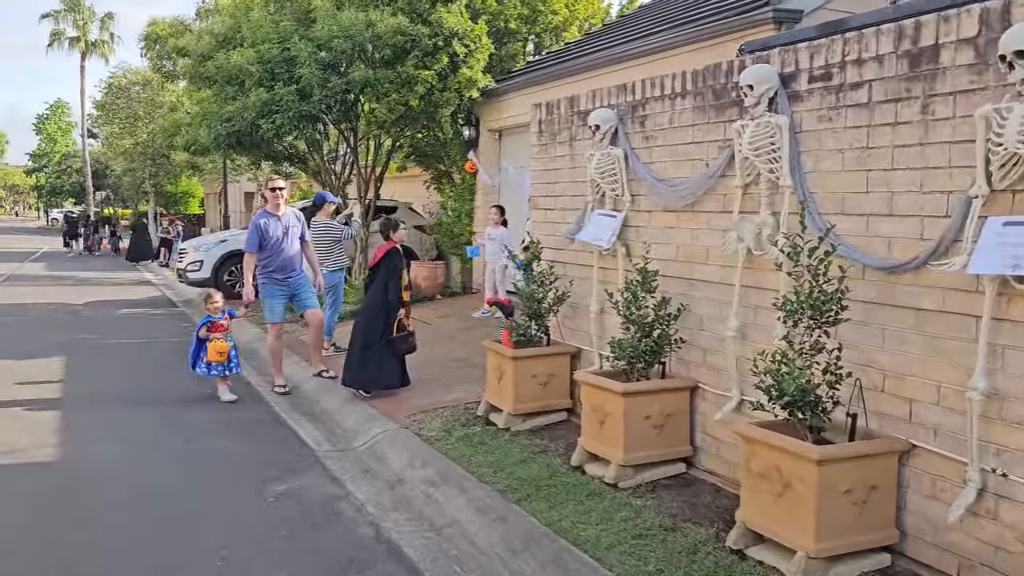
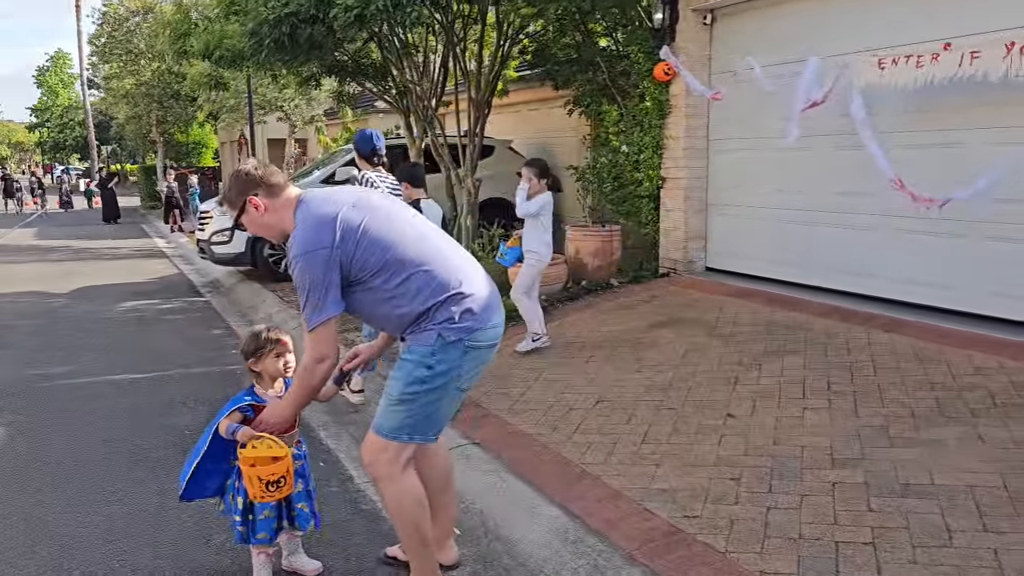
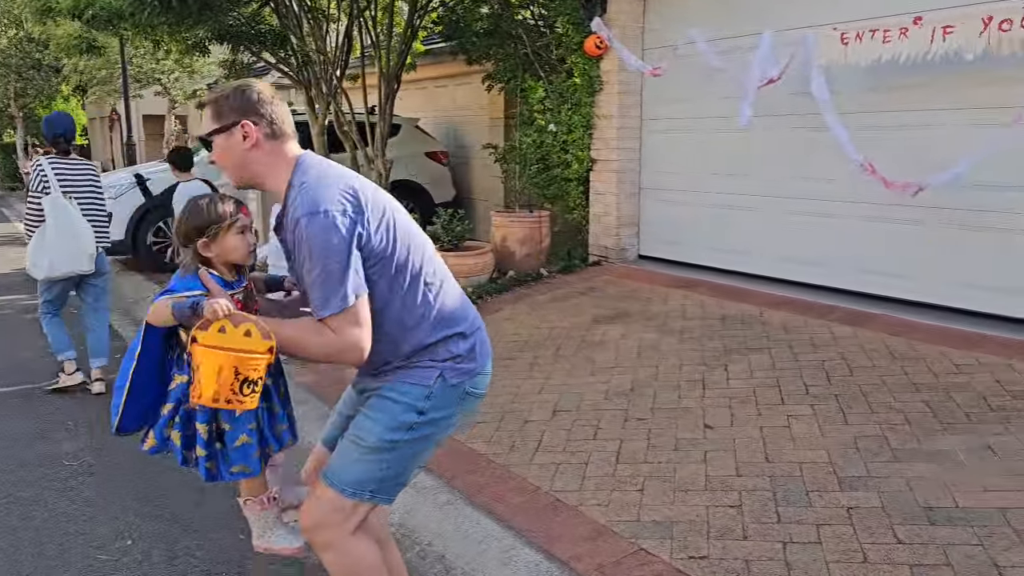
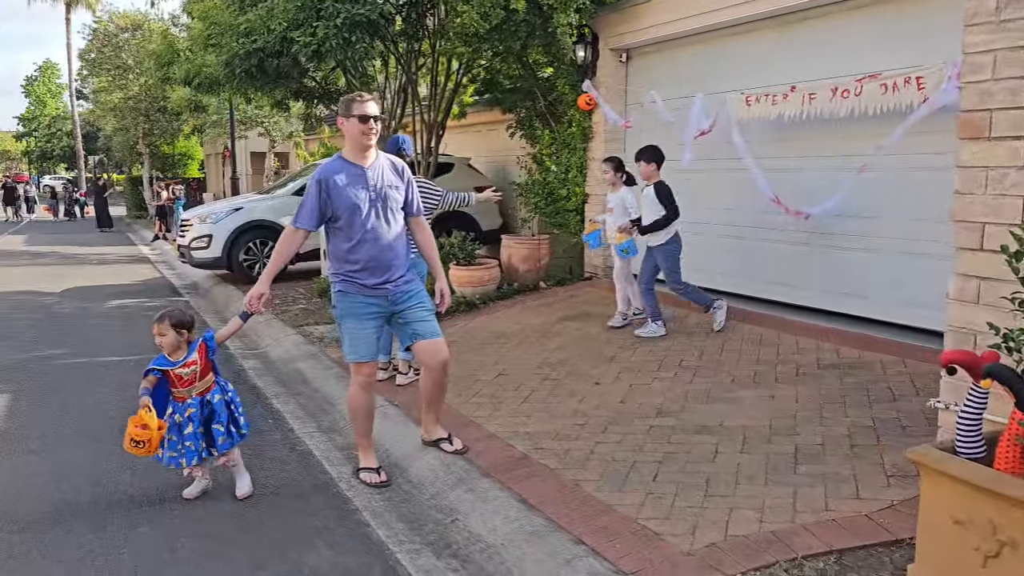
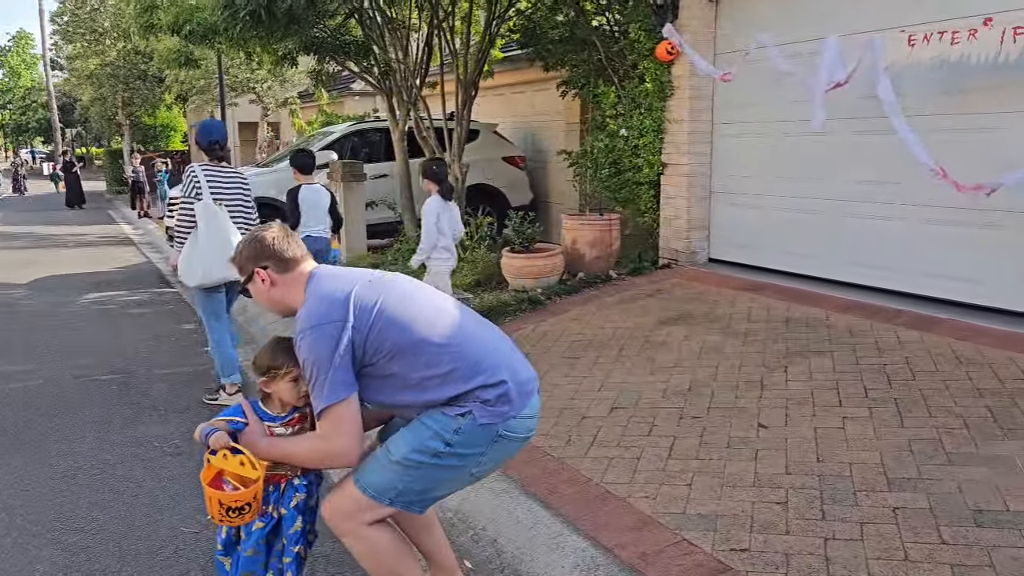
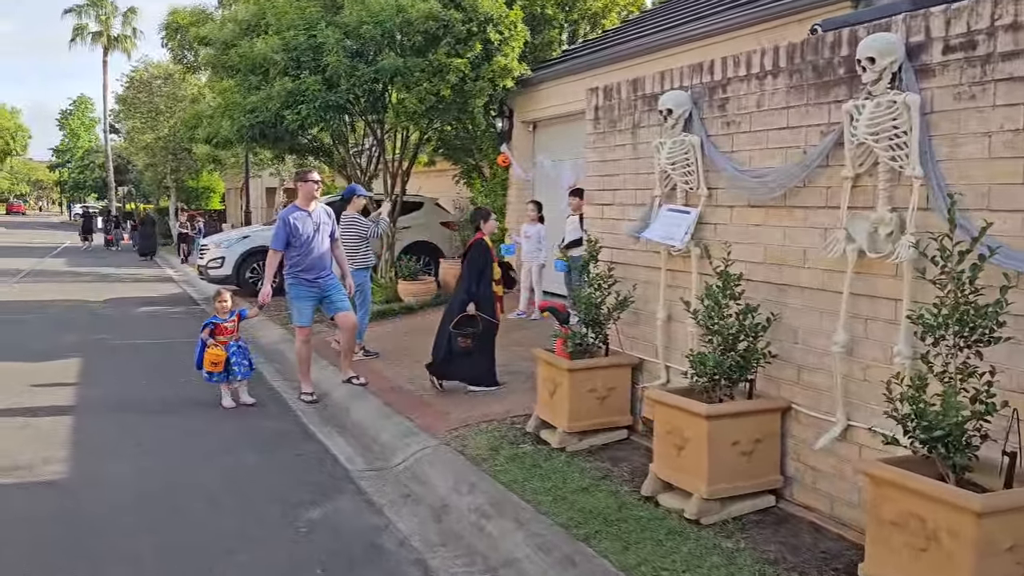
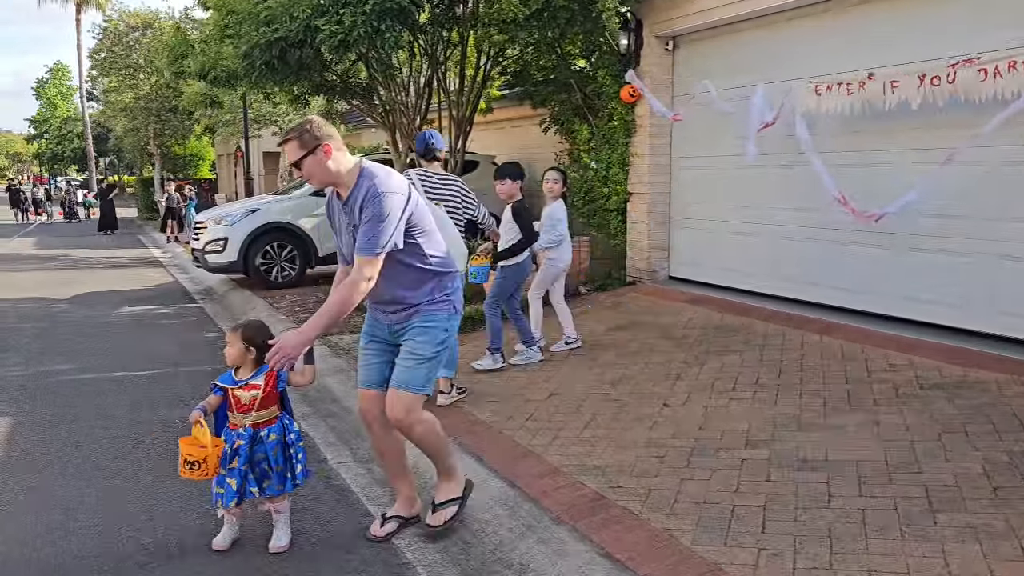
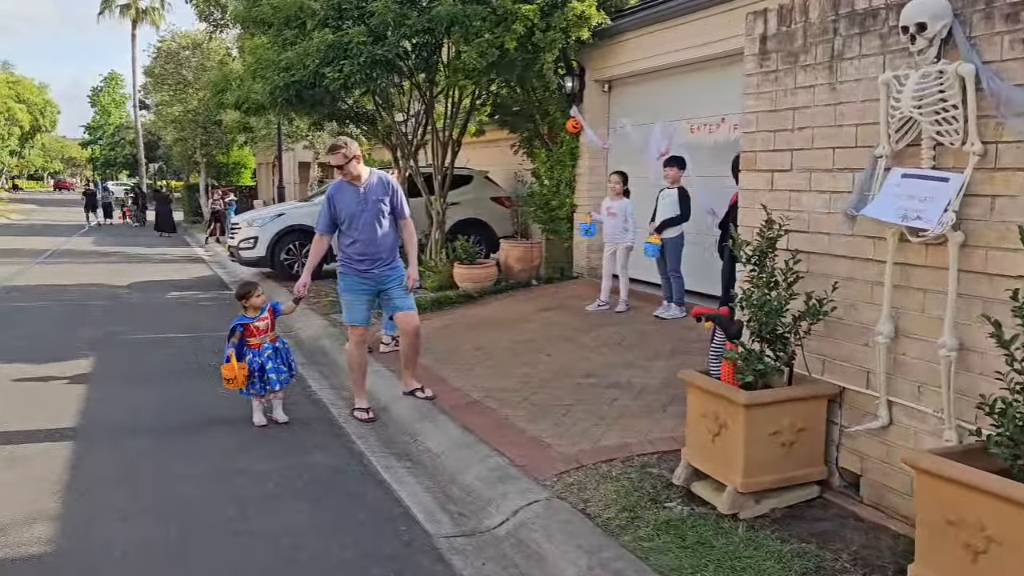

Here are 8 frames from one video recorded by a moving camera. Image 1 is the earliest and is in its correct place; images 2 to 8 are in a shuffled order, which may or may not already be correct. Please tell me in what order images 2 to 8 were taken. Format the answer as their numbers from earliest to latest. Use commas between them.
6, 8, 4, 7, 2, 5, 3
